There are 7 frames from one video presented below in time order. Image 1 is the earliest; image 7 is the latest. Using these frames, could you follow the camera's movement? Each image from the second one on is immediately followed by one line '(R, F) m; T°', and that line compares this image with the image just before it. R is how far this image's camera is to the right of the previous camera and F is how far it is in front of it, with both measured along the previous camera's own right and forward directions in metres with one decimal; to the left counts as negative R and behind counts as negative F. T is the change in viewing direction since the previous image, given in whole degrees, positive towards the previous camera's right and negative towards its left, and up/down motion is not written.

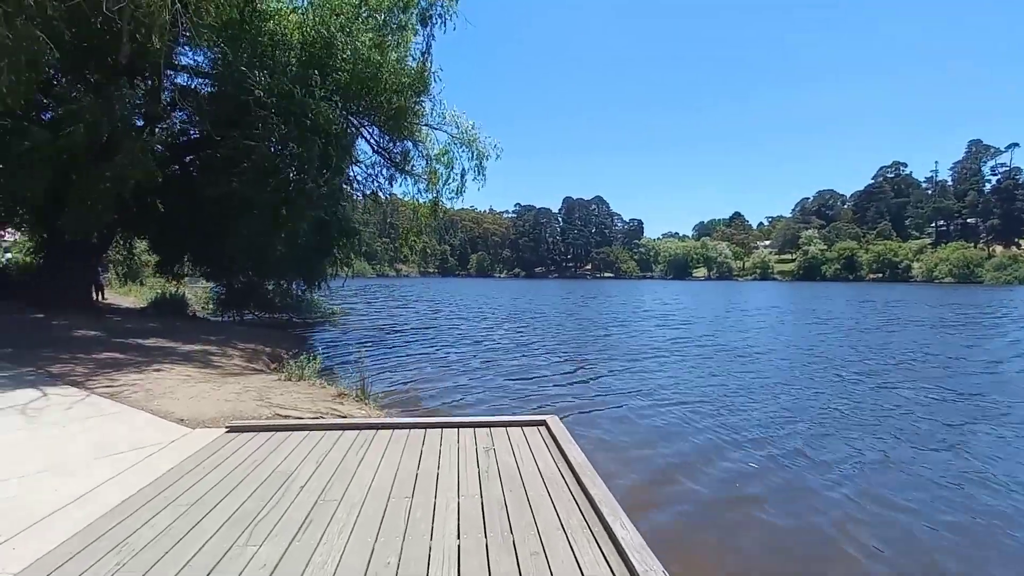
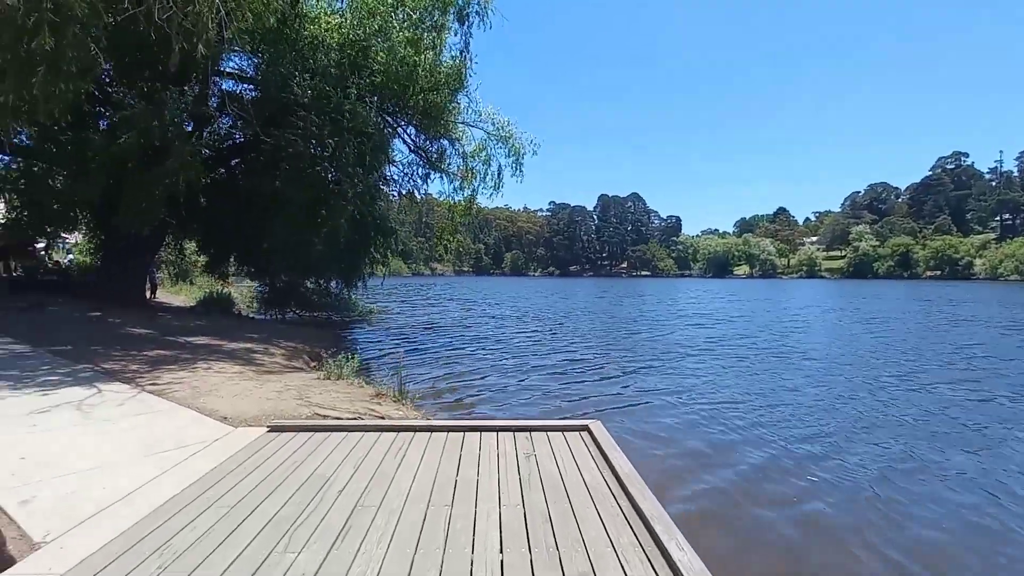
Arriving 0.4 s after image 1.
(0.0, +0.1) m; -3°
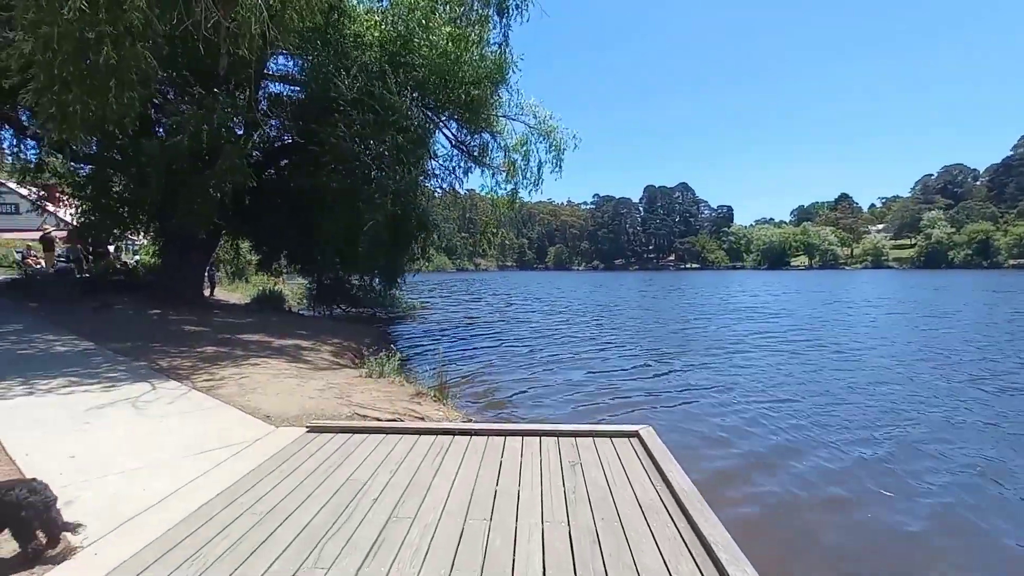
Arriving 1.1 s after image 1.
(0.0, +0.2) m; -4°
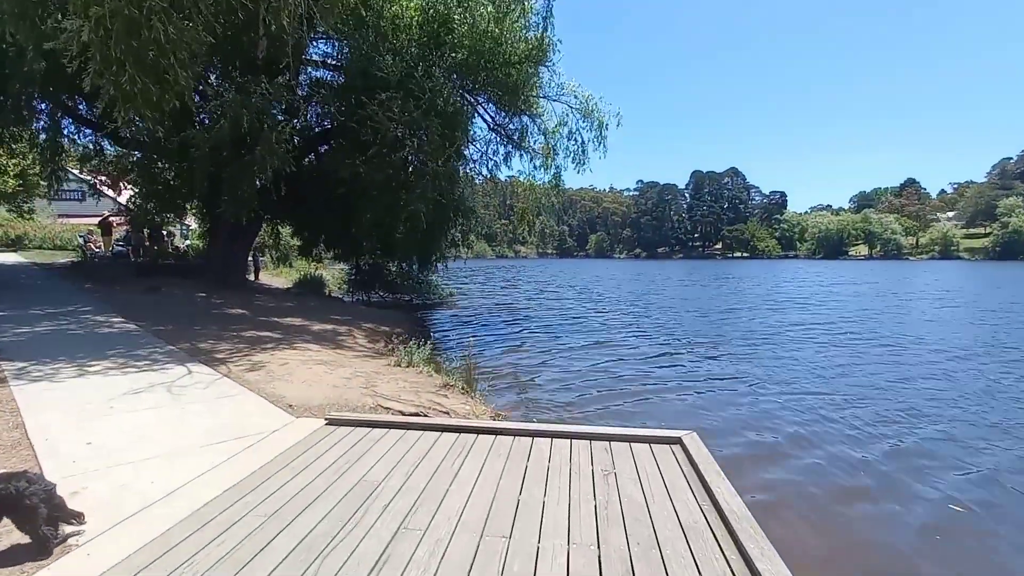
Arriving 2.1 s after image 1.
(+0.1, +0.4) m; -4°
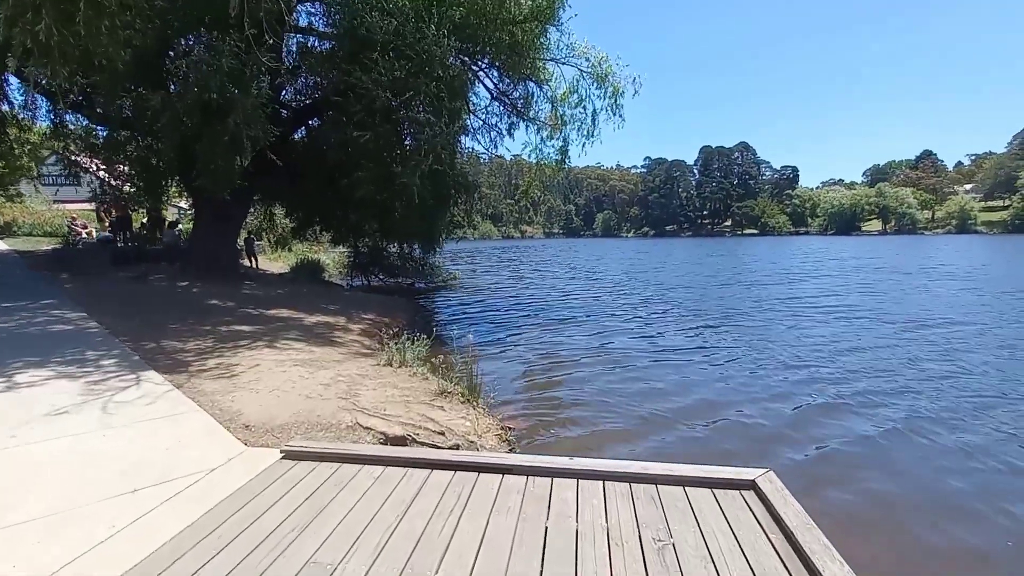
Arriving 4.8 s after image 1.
(0.0, +1.1) m; 0°
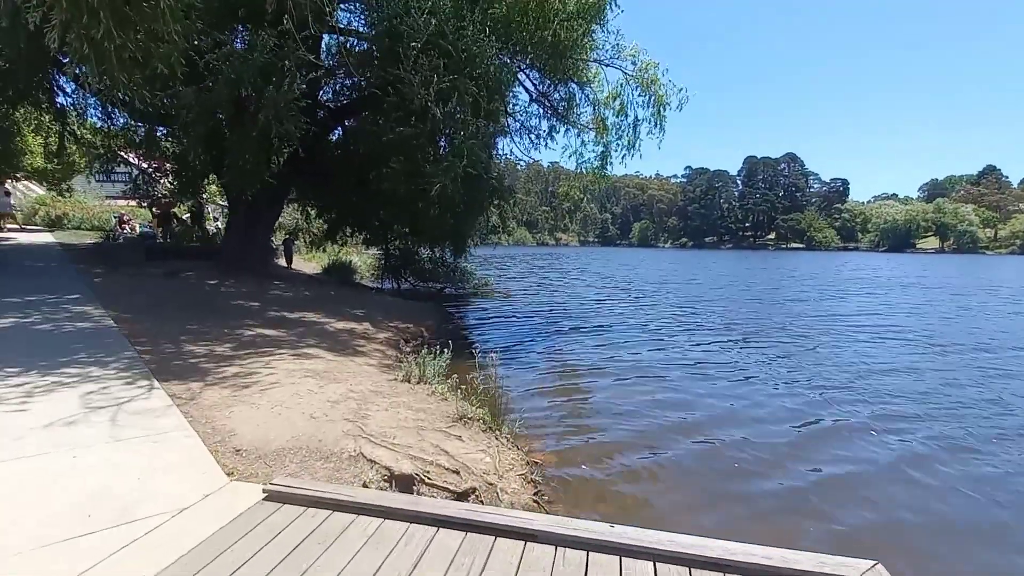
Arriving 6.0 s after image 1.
(0.0, +0.6) m; -3°
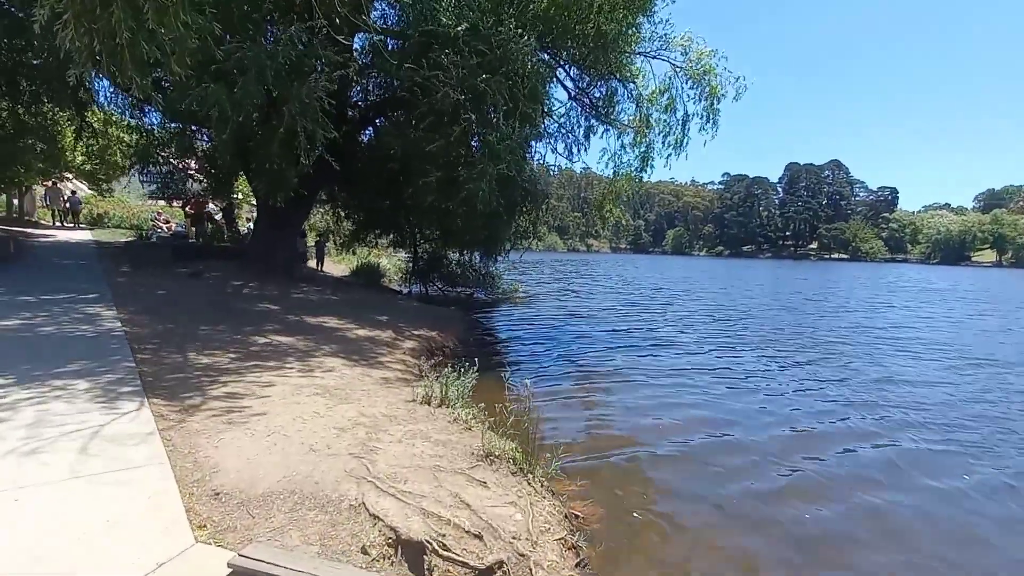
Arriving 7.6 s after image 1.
(-0.1, +0.7) m; -3°
